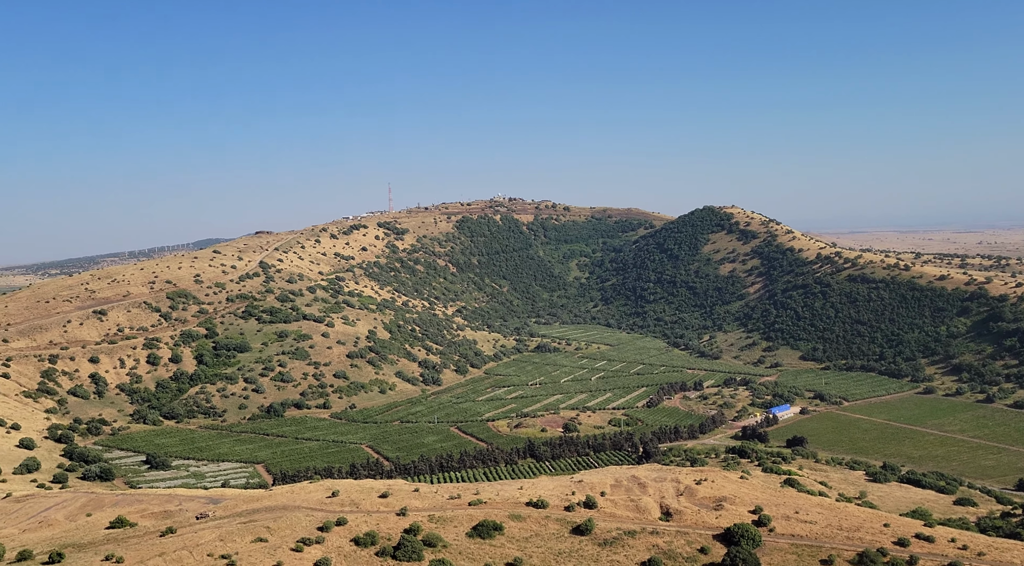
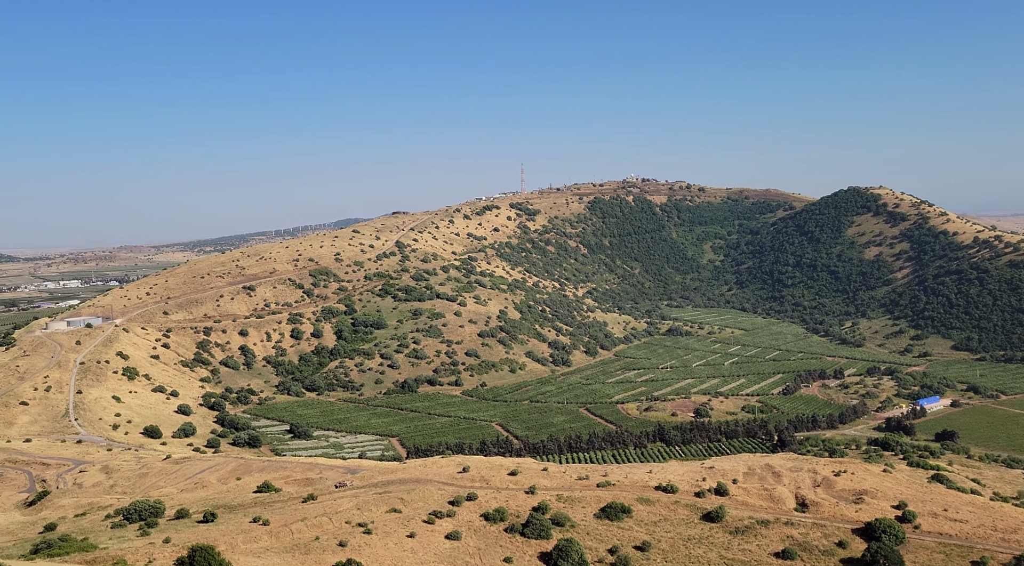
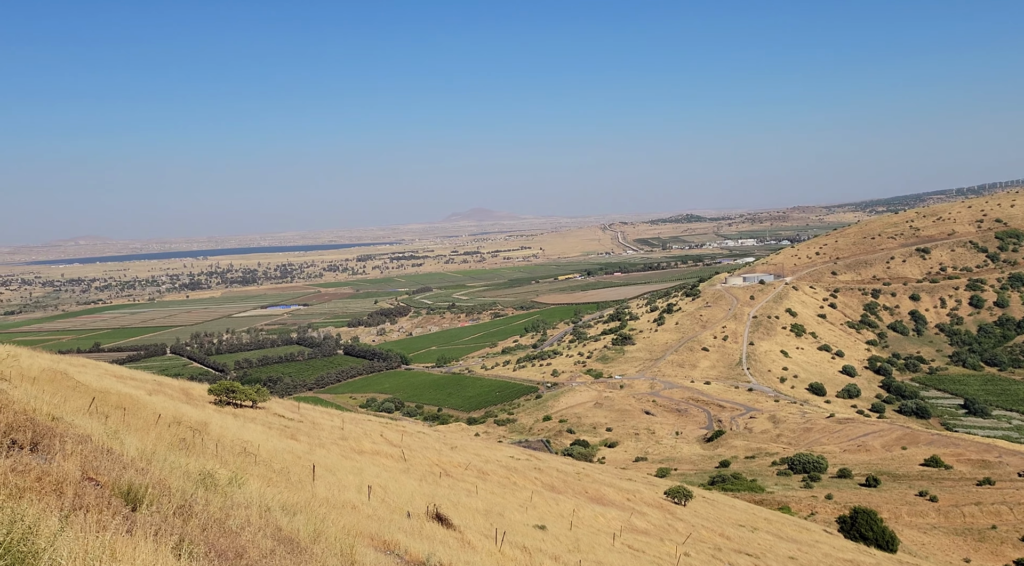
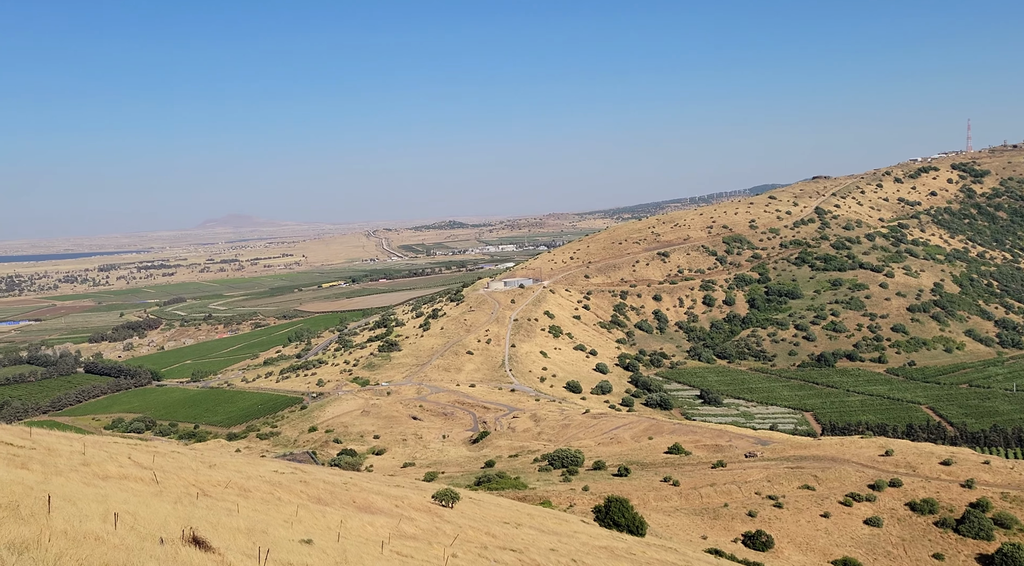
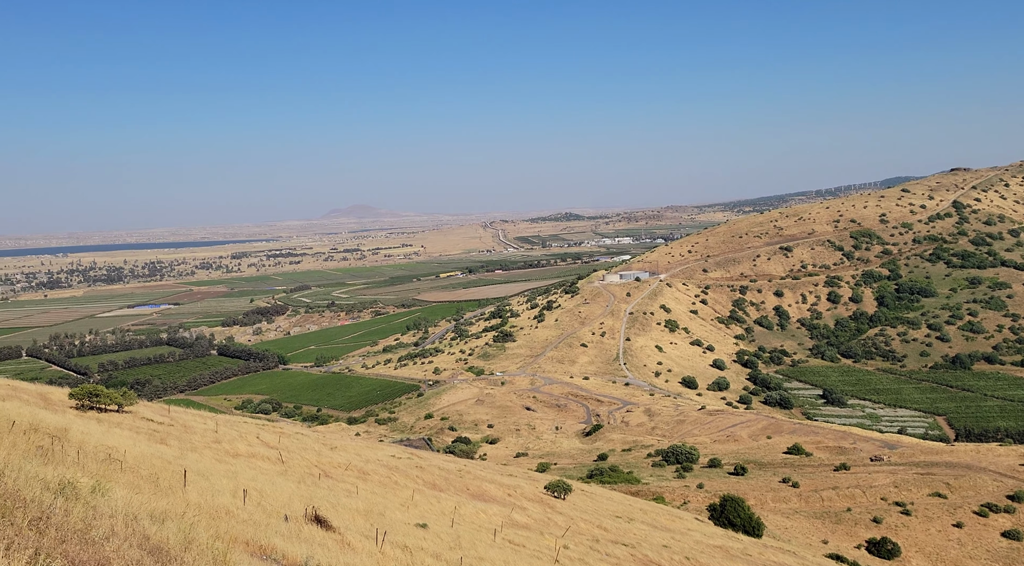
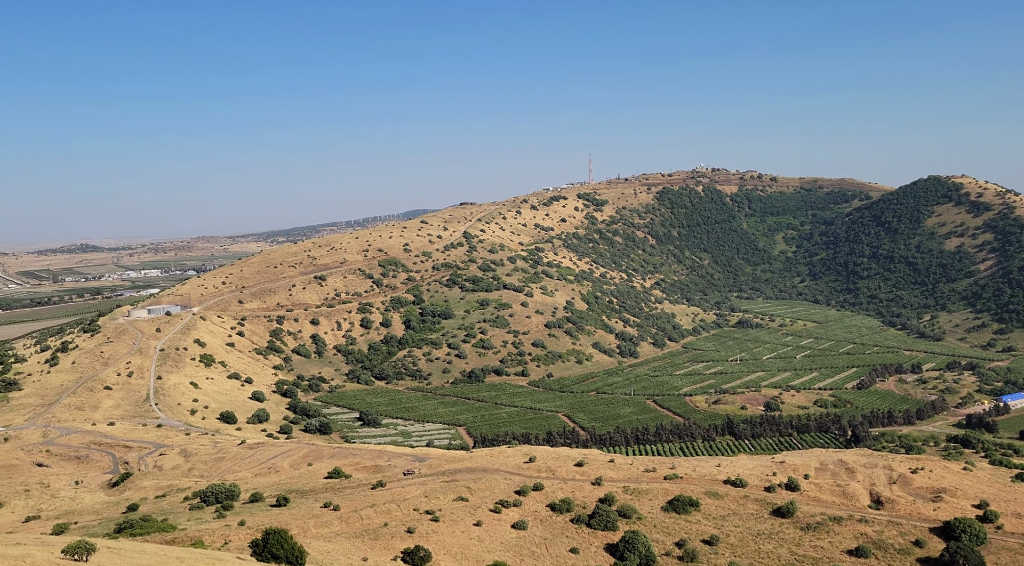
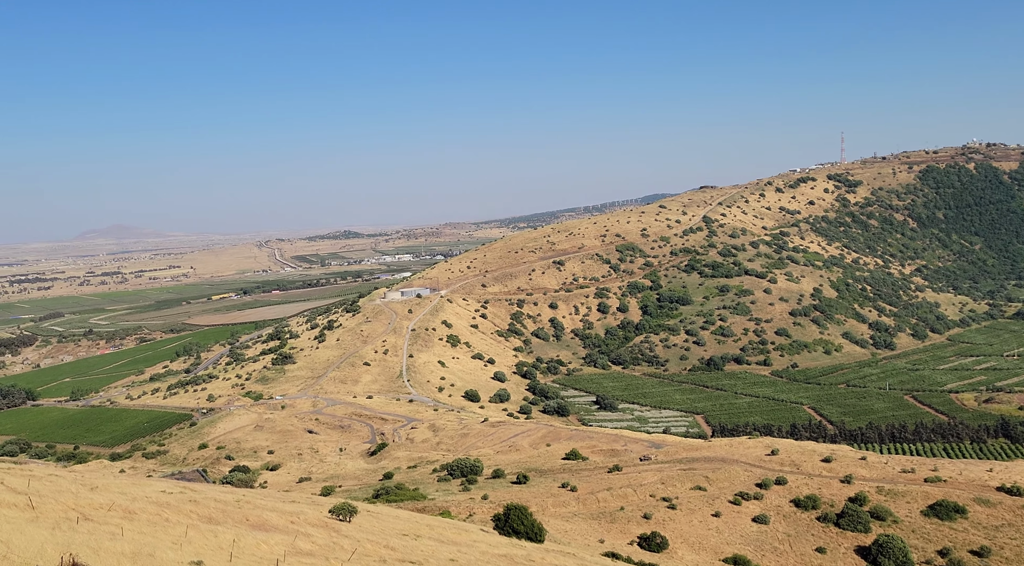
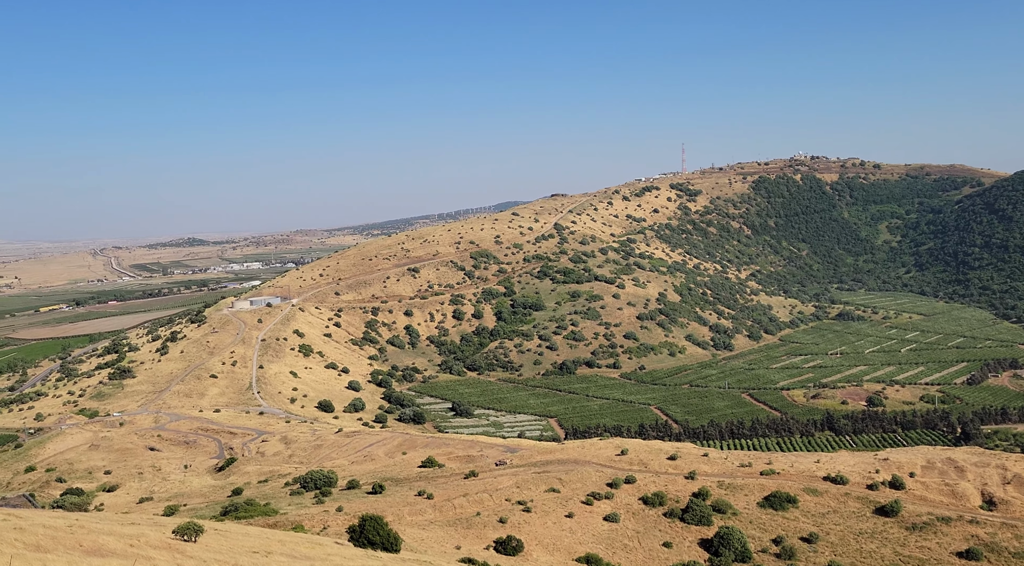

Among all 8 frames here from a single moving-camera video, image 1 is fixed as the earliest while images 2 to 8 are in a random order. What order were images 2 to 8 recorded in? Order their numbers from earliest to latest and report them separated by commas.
2, 6, 8, 7, 4, 5, 3
